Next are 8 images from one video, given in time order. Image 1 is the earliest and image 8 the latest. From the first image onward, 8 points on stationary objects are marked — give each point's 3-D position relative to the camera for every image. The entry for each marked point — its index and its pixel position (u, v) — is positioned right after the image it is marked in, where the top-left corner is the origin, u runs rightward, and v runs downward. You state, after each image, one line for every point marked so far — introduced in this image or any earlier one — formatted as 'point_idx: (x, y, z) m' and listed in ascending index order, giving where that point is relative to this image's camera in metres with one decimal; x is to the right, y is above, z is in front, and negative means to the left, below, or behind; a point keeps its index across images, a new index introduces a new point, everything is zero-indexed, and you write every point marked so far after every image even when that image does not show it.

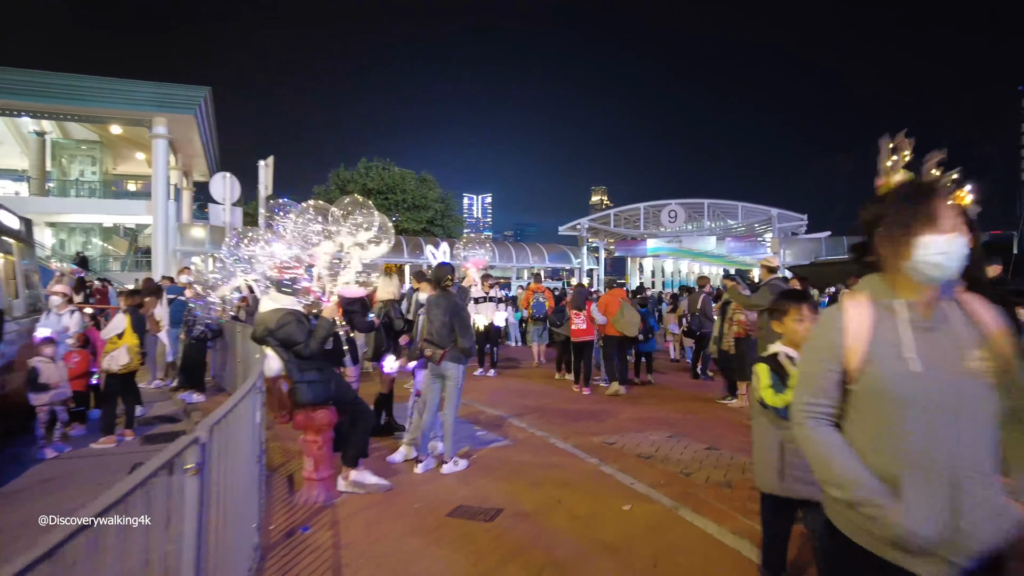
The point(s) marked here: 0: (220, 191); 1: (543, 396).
0: (-4.9, +1.6, +10.9) m
1: (+0.5, -1.6, +9.5) m
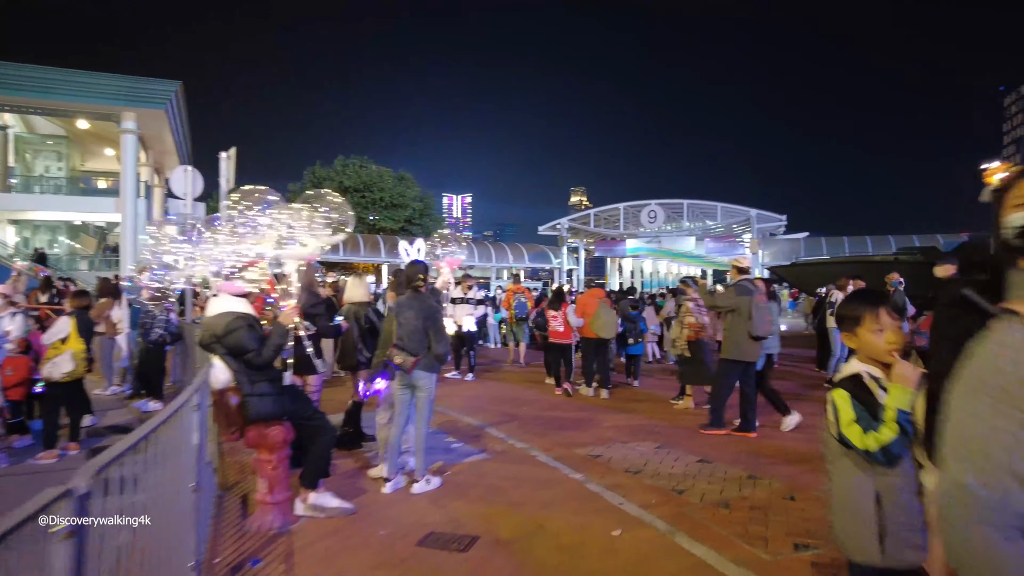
0: (-5.2, +1.6, +10.3) m
1: (+0.2, -1.6, +9.0) m
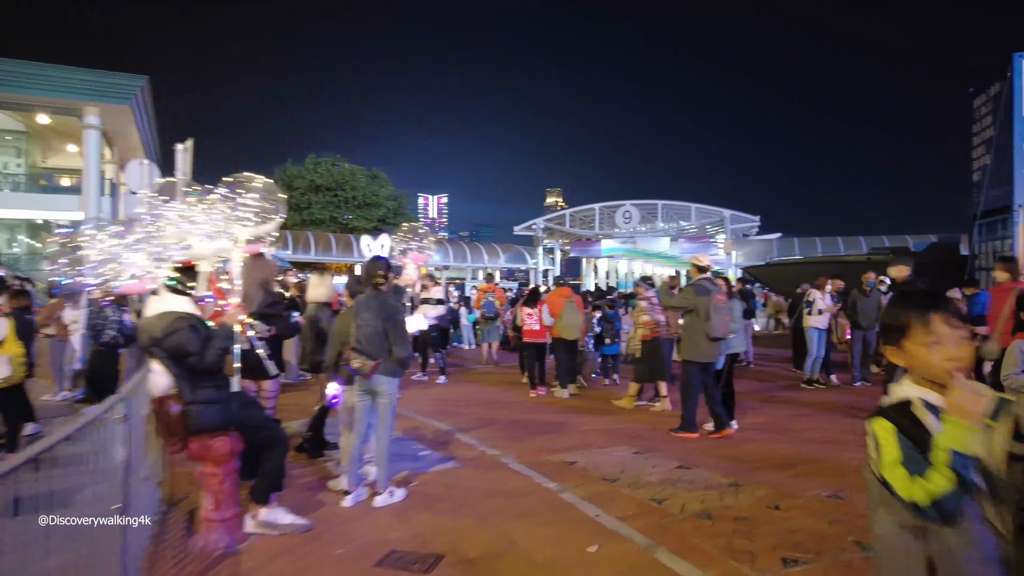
0: (-5.7, +1.6, +9.8) m
1: (-0.2, -1.6, +8.7) m
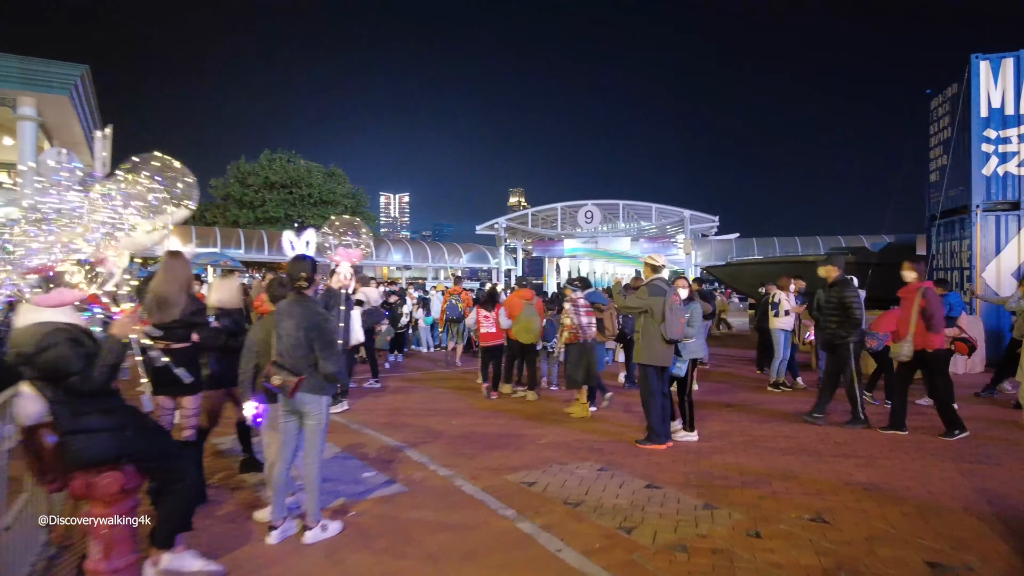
0: (-6.3, +1.6, +8.9) m
1: (-0.8, -1.6, +8.1) m
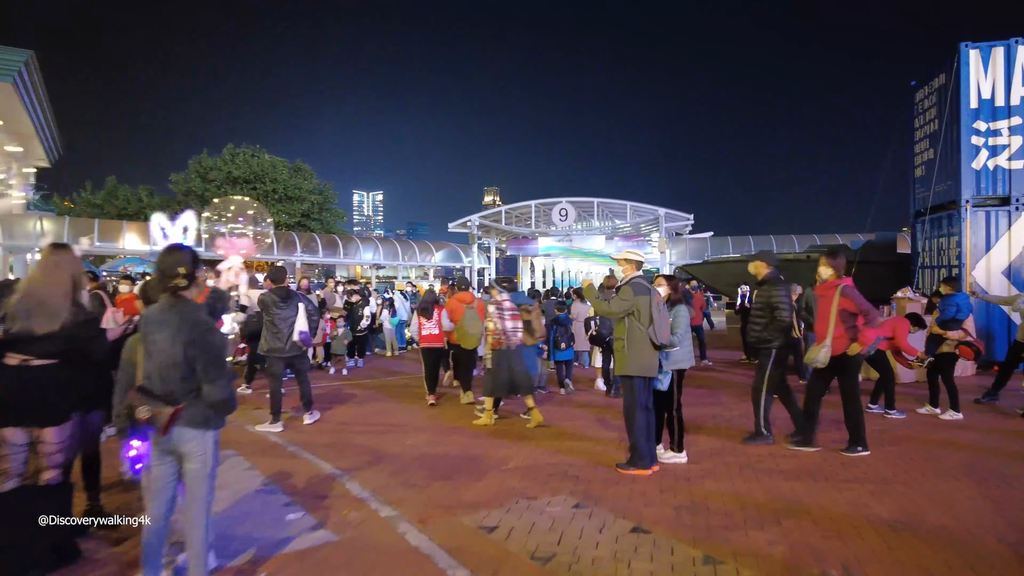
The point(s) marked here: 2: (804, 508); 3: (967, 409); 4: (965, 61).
0: (-6.7, +1.6, +7.7) m
1: (-1.2, -1.6, +7.2) m
2: (+2.1, -1.6, +4.7) m
3: (+6.1, -1.6, +8.6) m
4: (+9.1, +4.5, +13.0) m
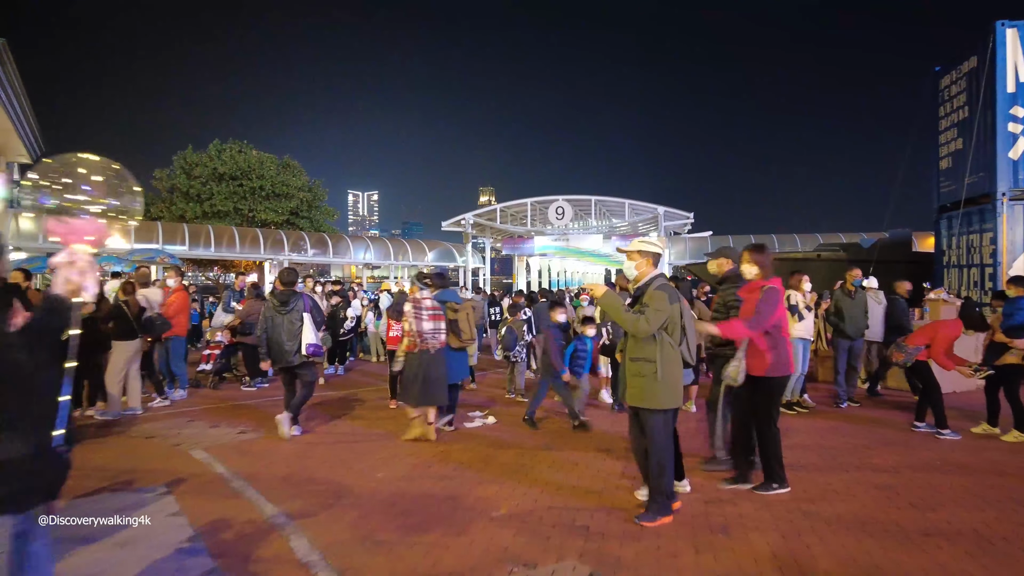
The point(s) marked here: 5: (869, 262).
0: (-6.8, +1.6, +6.5) m
1: (-1.2, -1.6, +6.0) m
2: (+2.1, -1.6, +3.6) m
3: (+6.0, -1.6, +7.5) m
4: (+9.0, +4.5, +11.9) m
5: (+10.0, +0.8, +18.2) m
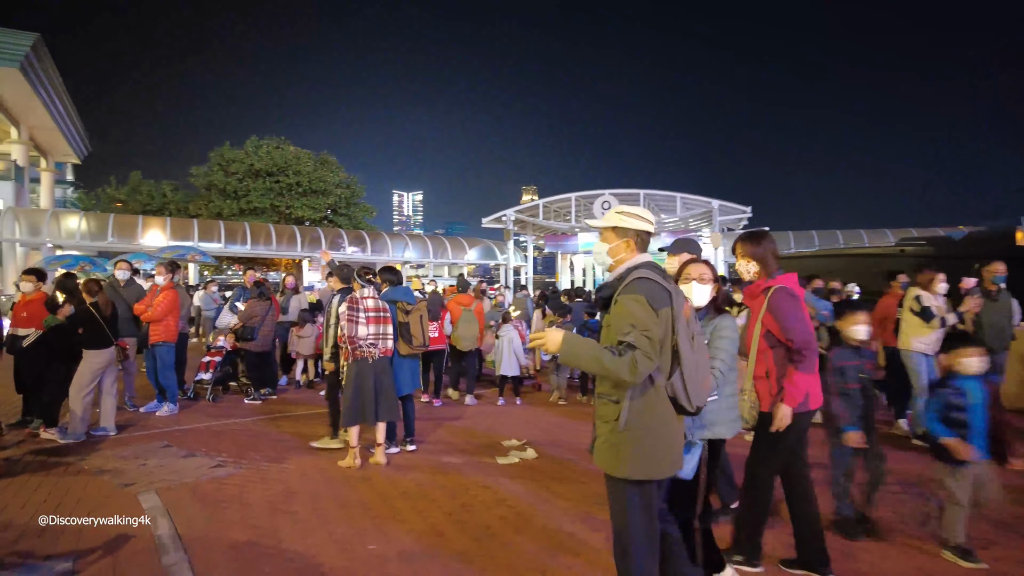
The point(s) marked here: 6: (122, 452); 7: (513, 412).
0: (-6.4, +1.6, +5.2) m
1: (-0.9, -1.6, +4.4) m
2: (+2.2, -1.6, +1.8) m
3: (+6.4, -1.6, +5.4) m
4: (+9.6, +4.5, +9.6) m
5: (+11.1, +0.8, +15.8) m
6: (-3.9, -1.6, +6.5) m
7: (0.0, -1.8, +9.3) m
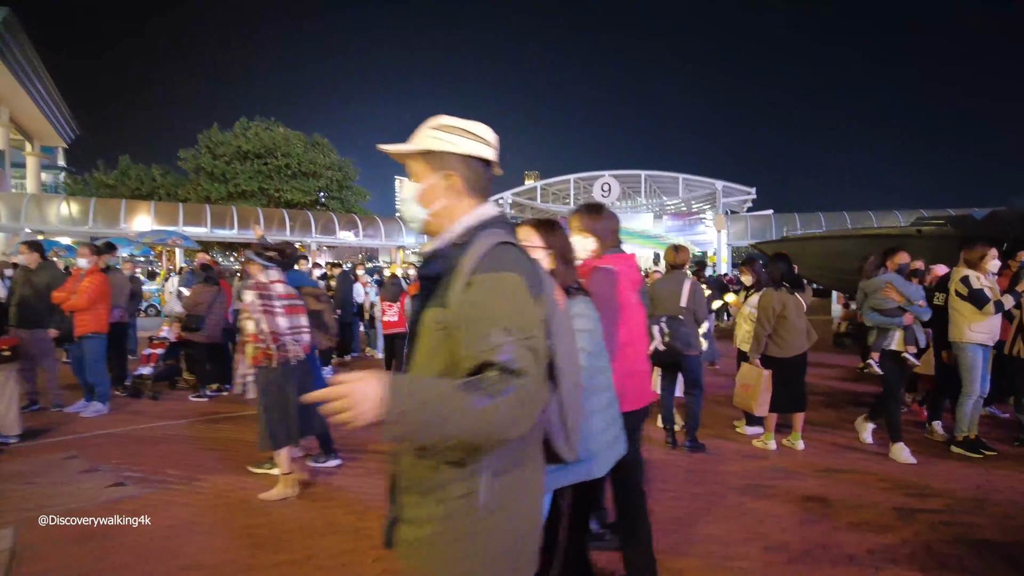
0: (-6.7, +1.7, +4.2) m
1: (-1.2, -1.5, +3.3) m
2: (+1.9, -1.5, +0.7) m
3: (+6.1, -1.5, +4.3) m
4: (+9.3, +4.8, +8.3) m
5: (+10.8, +1.2, +14.6) m
6: (-4.2, -1.5, +5.5) m
7: (-0.3, -1.6, +8.2) m
